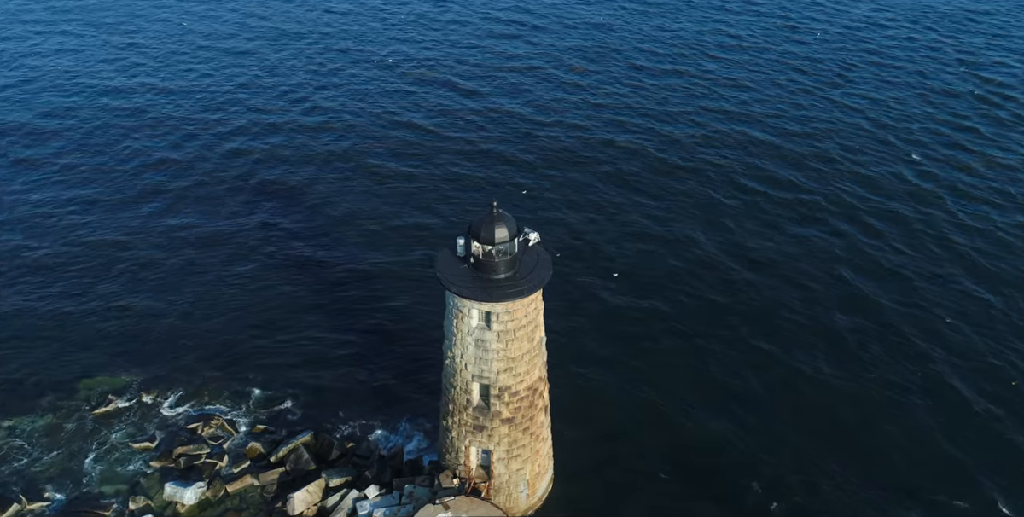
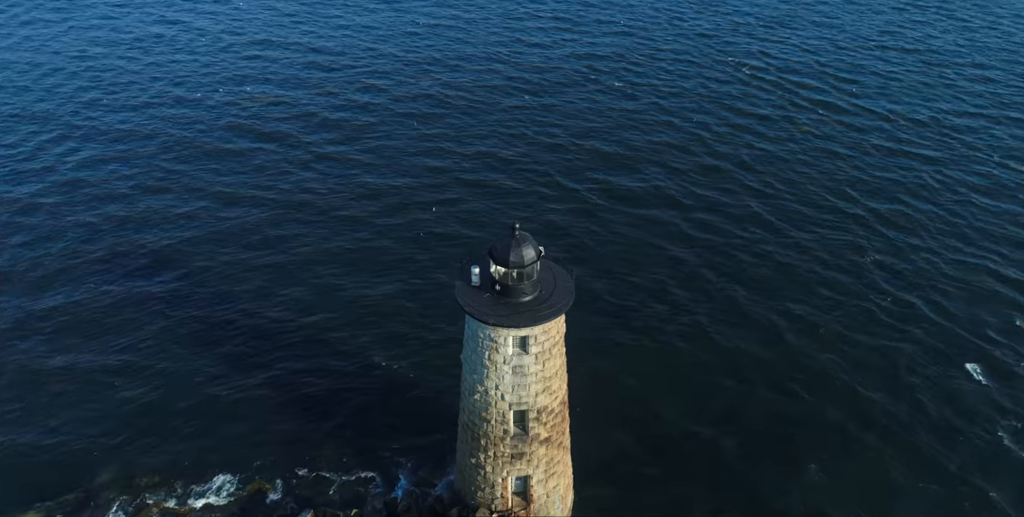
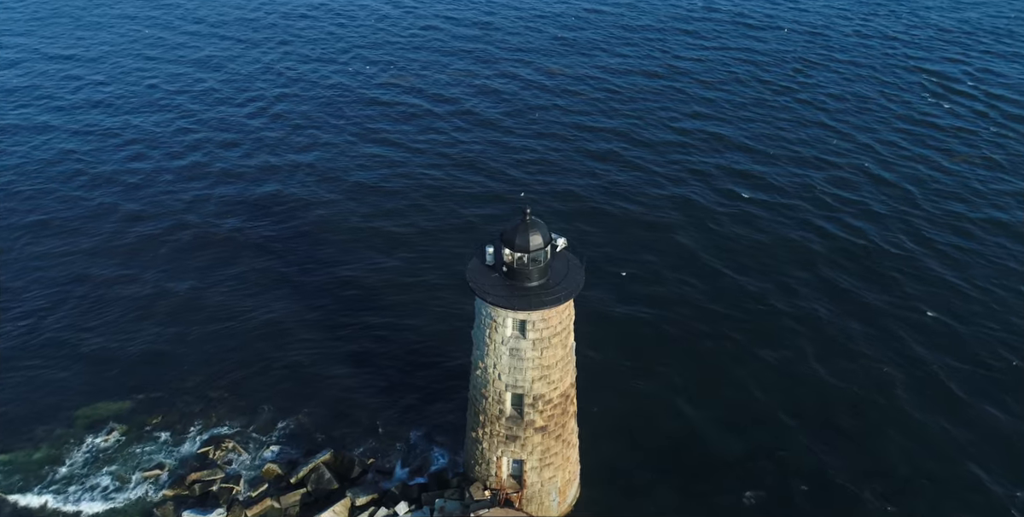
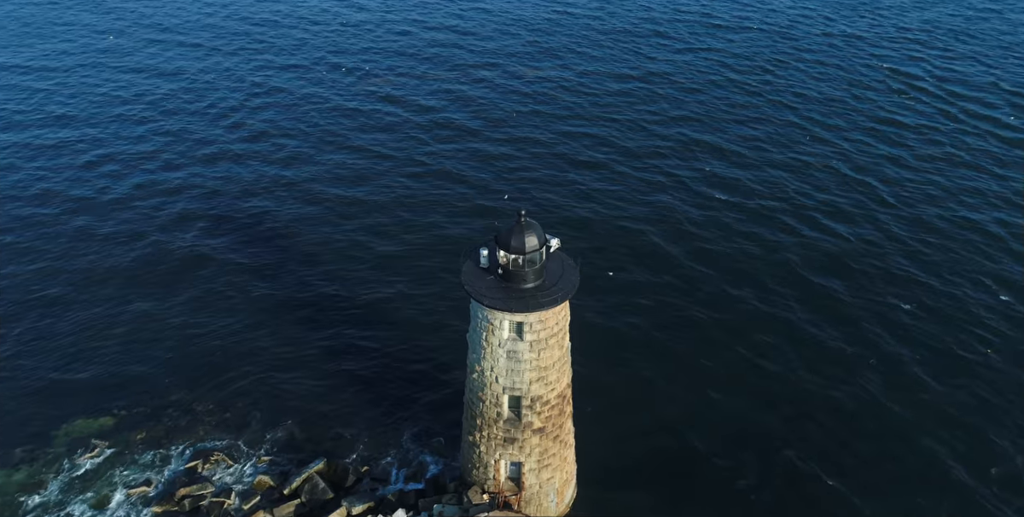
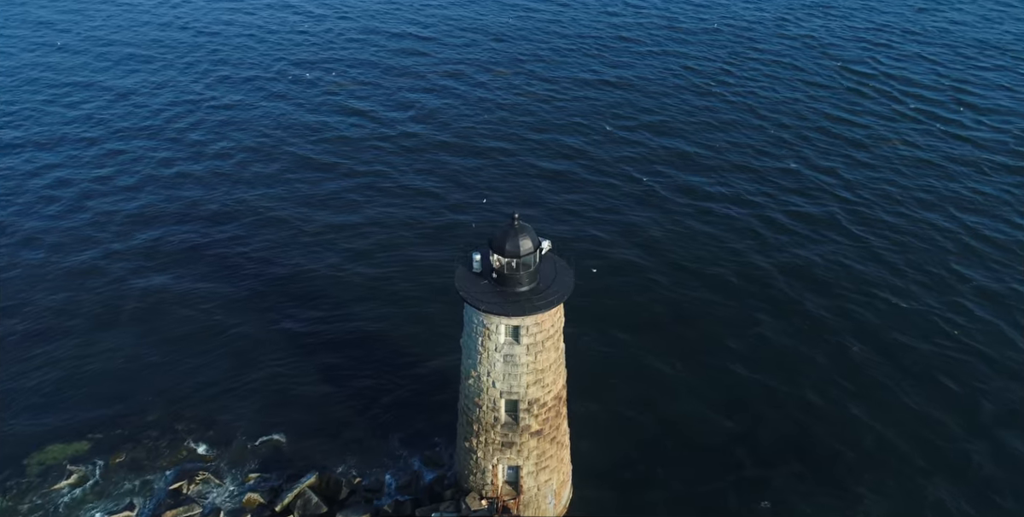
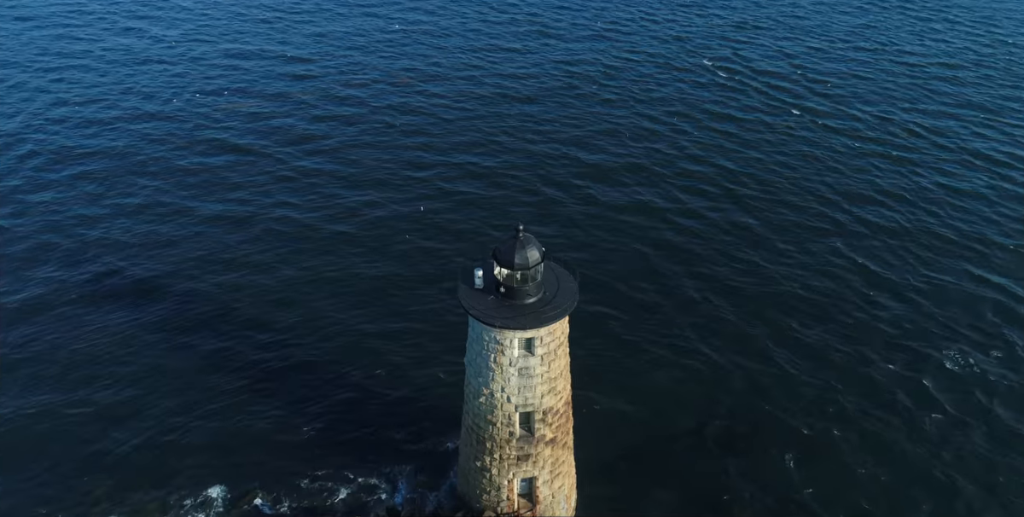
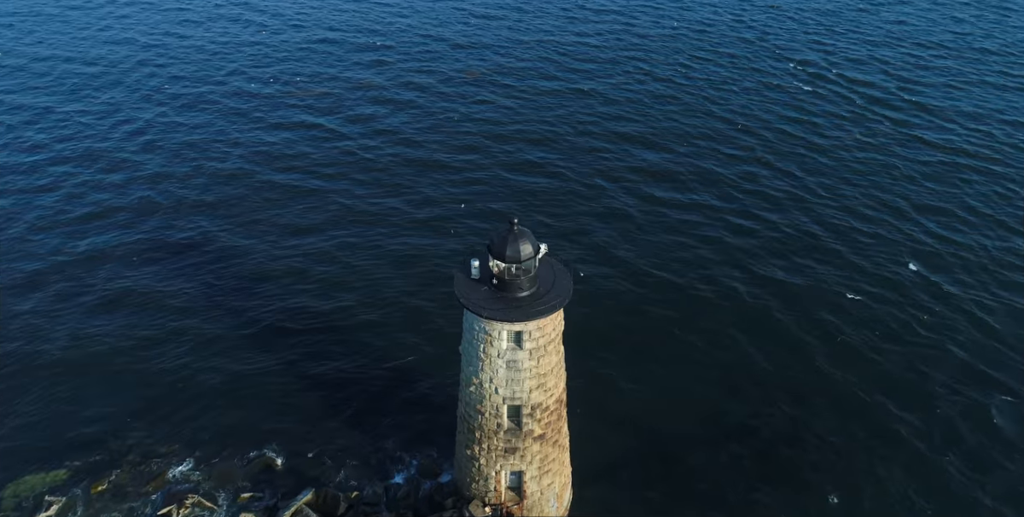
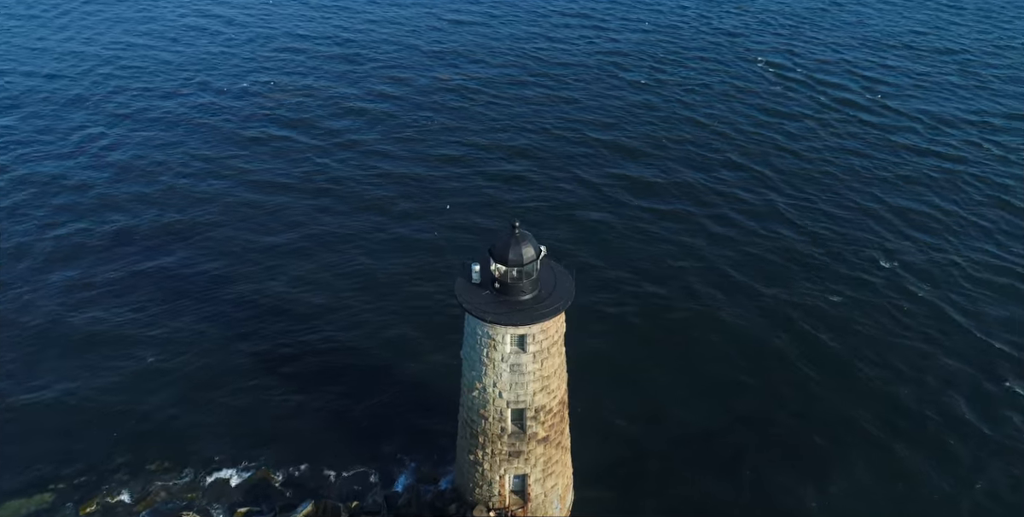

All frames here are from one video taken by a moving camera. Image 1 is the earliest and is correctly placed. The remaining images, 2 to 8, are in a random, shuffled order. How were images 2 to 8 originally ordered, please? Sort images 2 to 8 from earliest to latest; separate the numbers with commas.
3, 4, 5, 7, 8, 2, 6
